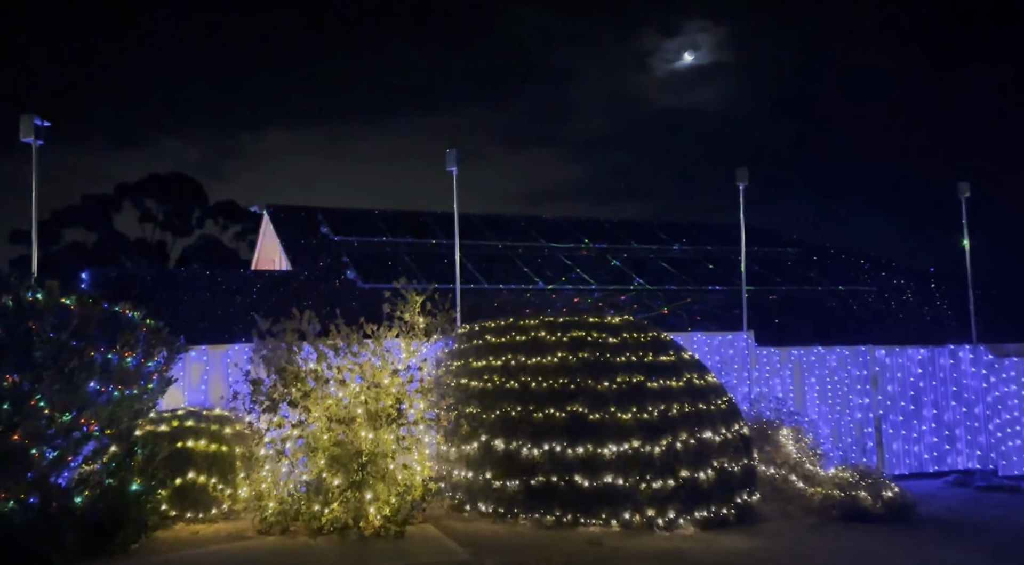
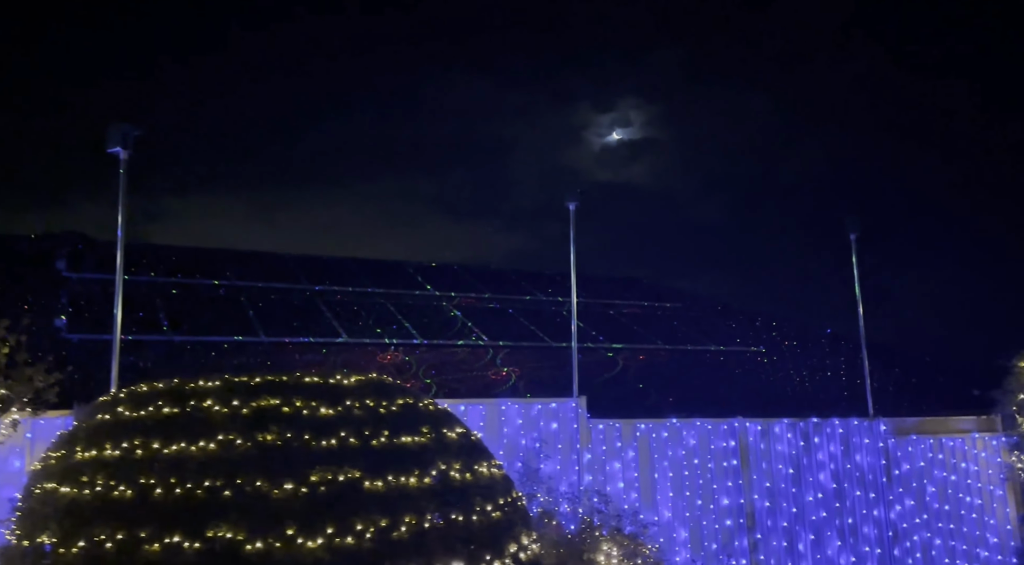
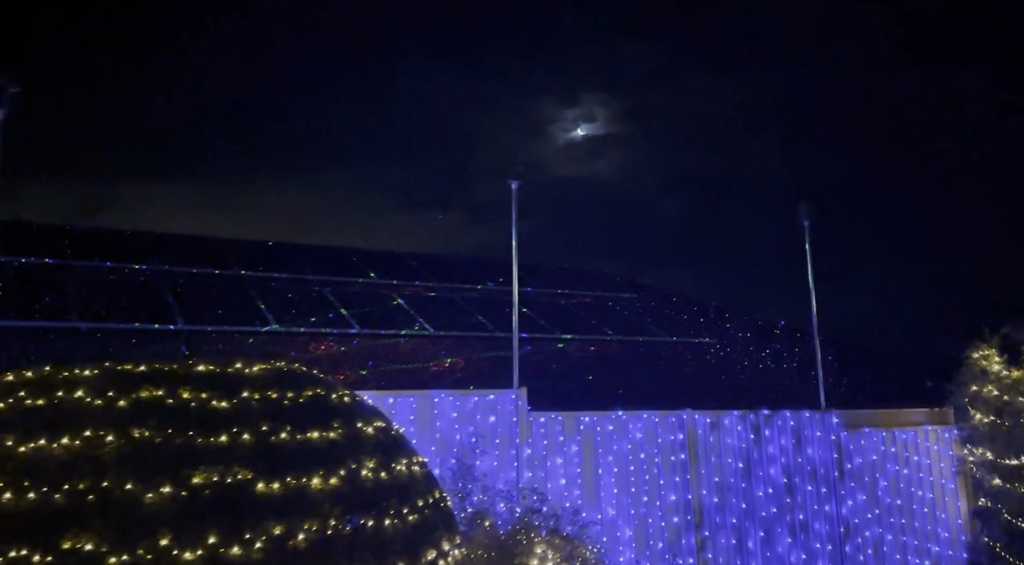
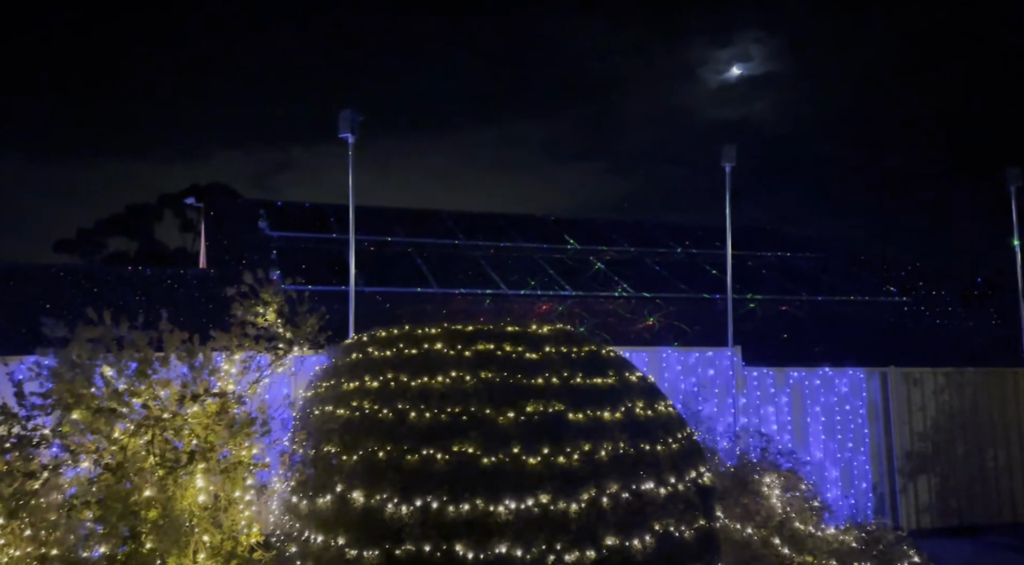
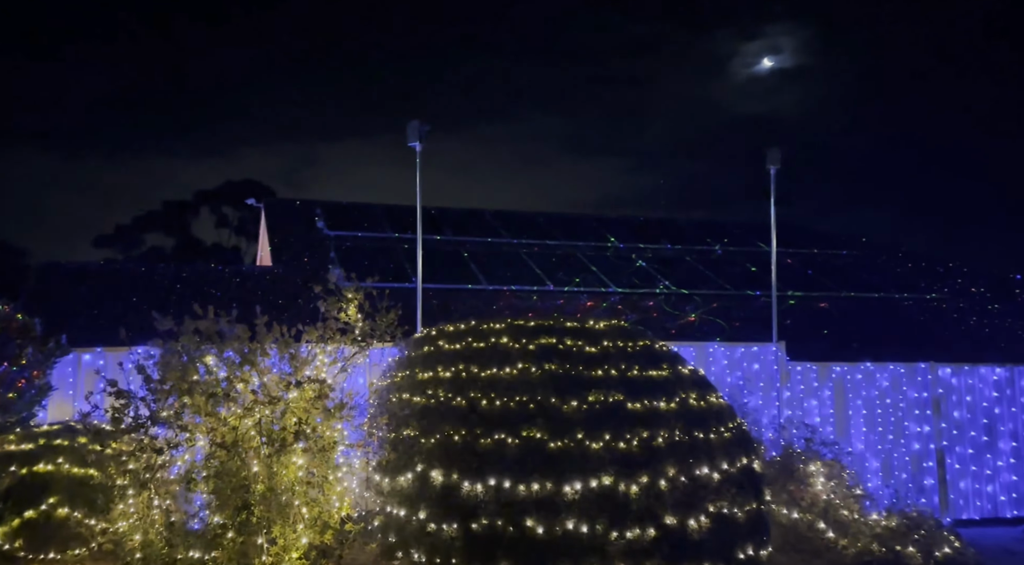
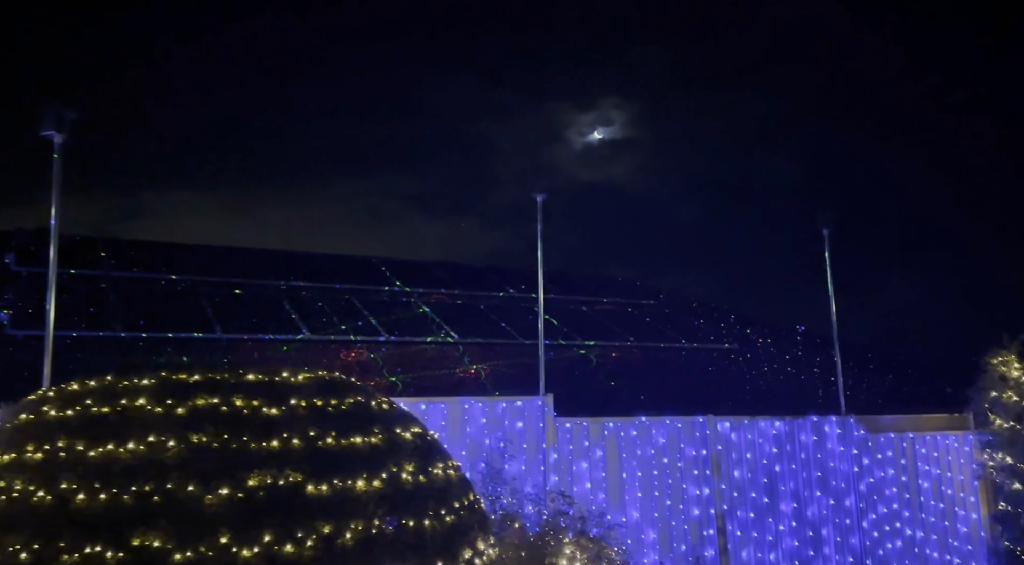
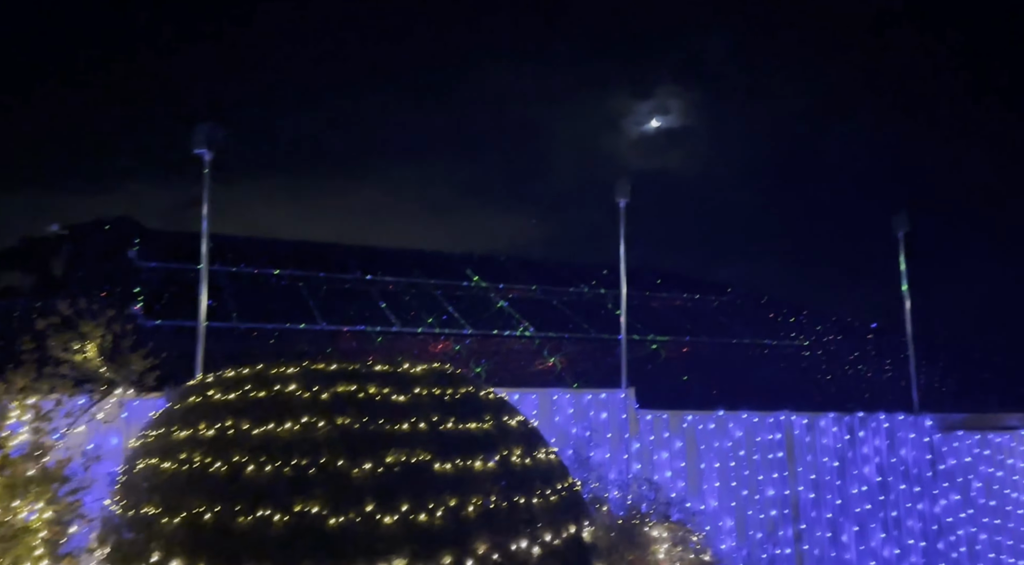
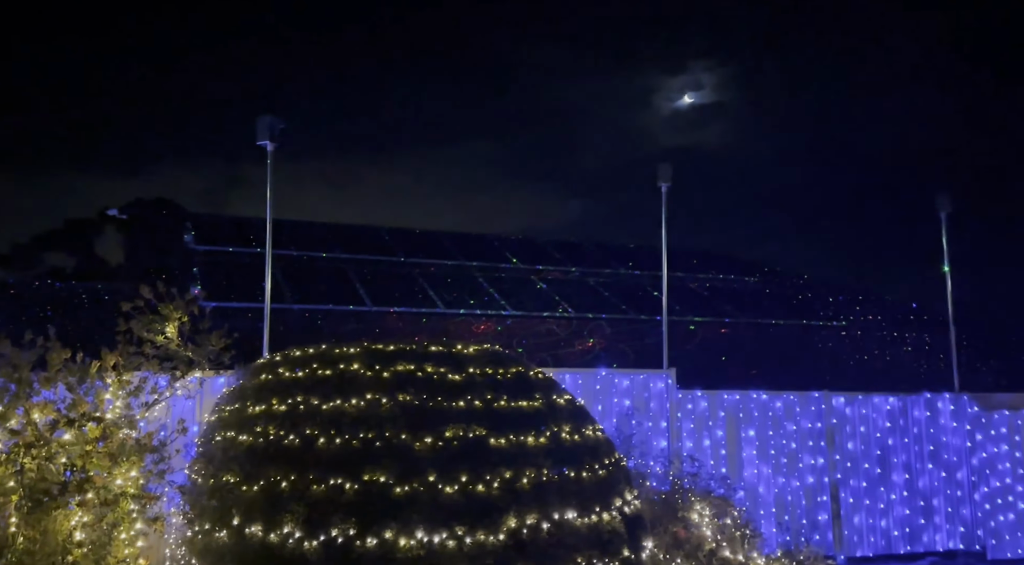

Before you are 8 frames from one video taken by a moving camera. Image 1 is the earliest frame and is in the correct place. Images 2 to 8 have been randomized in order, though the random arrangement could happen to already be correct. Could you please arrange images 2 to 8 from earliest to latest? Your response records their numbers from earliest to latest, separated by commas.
5, 4, 8, 7, 2, 6, 3
